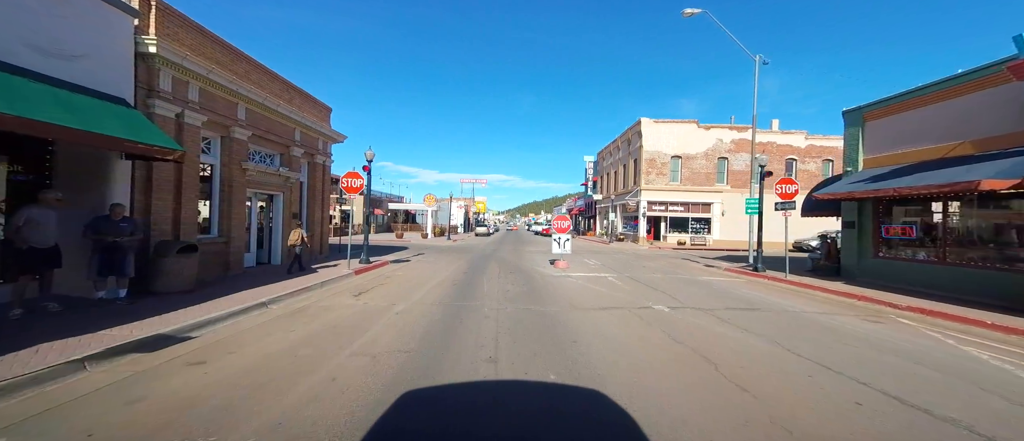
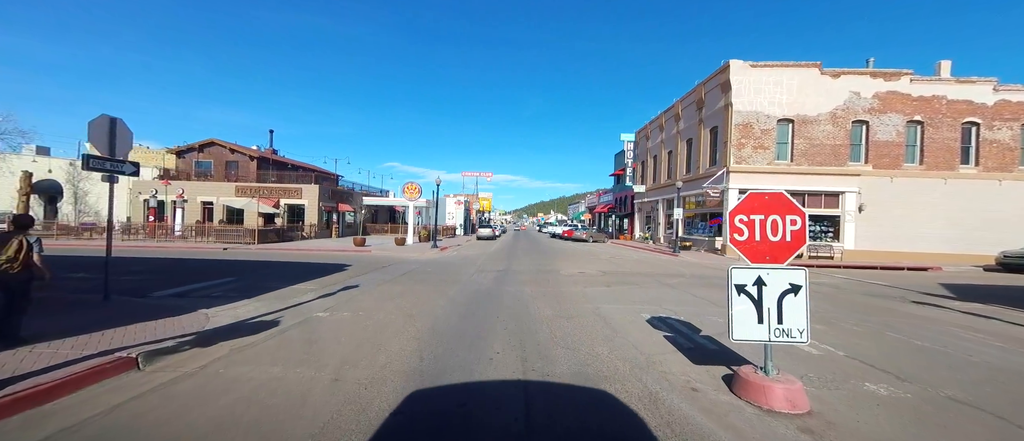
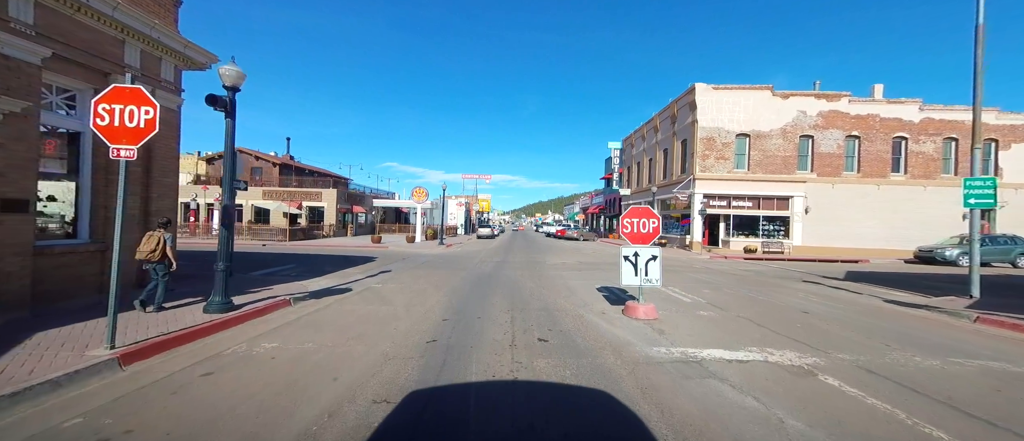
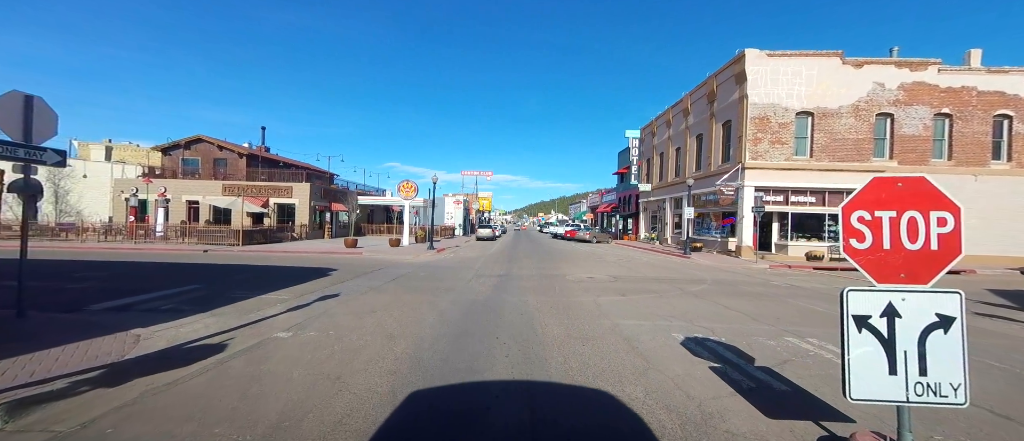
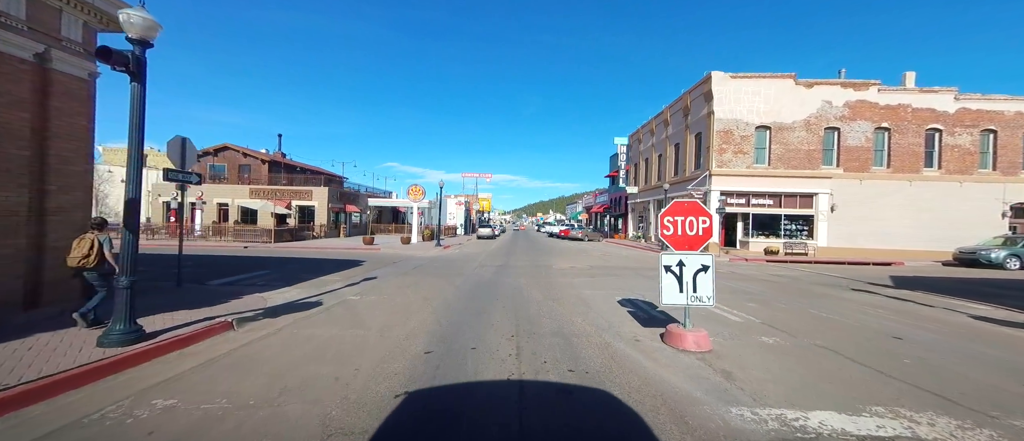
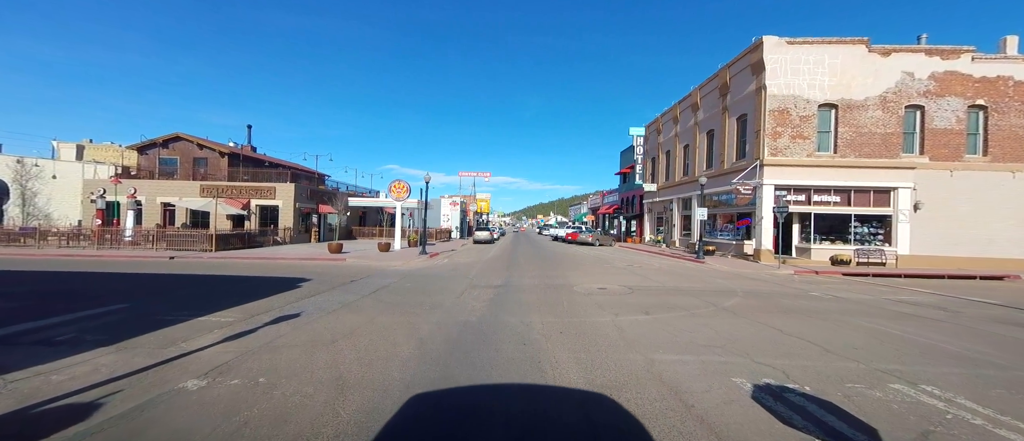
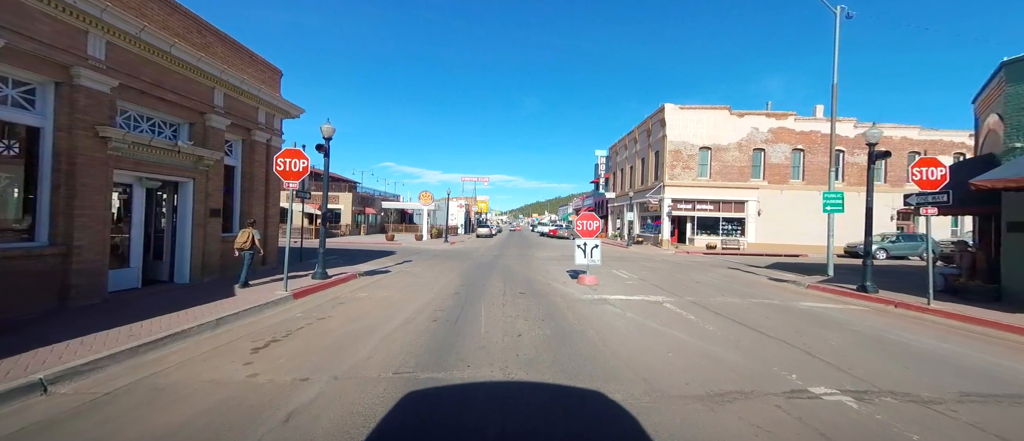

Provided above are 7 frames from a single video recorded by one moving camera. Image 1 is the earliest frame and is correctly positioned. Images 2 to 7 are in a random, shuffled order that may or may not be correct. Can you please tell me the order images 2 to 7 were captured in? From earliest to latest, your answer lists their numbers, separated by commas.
7, 3, 5, 2, 4, 6
